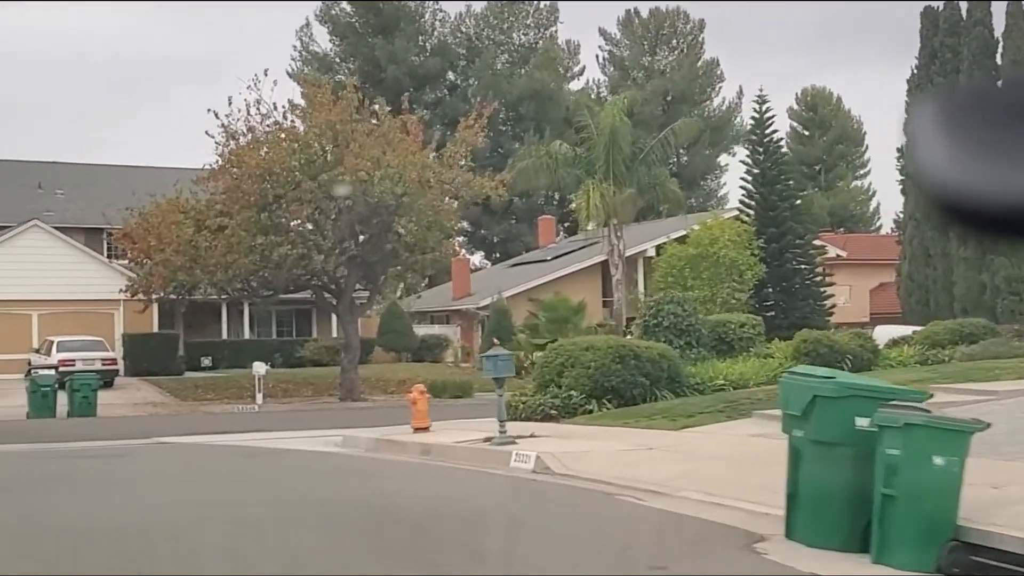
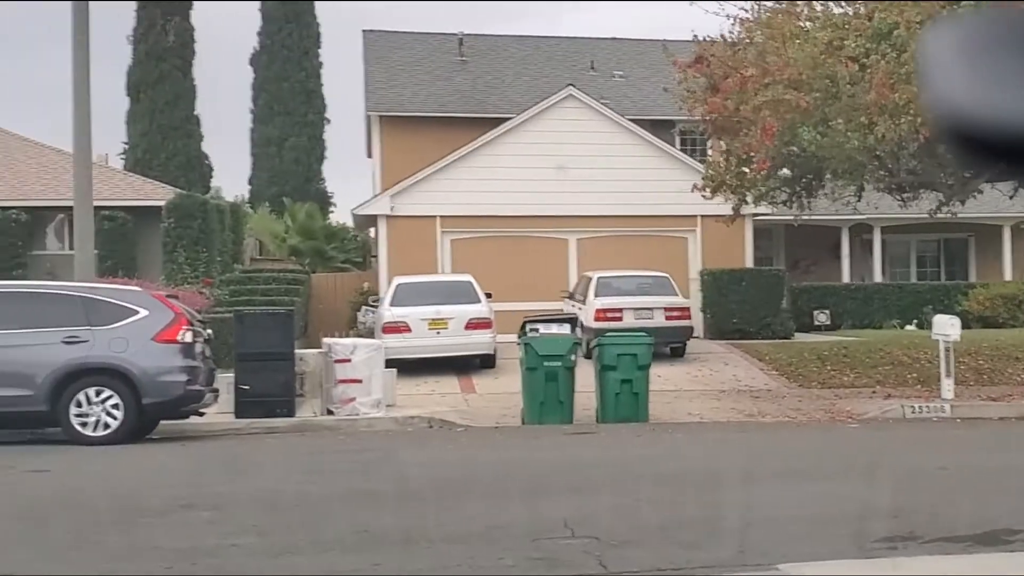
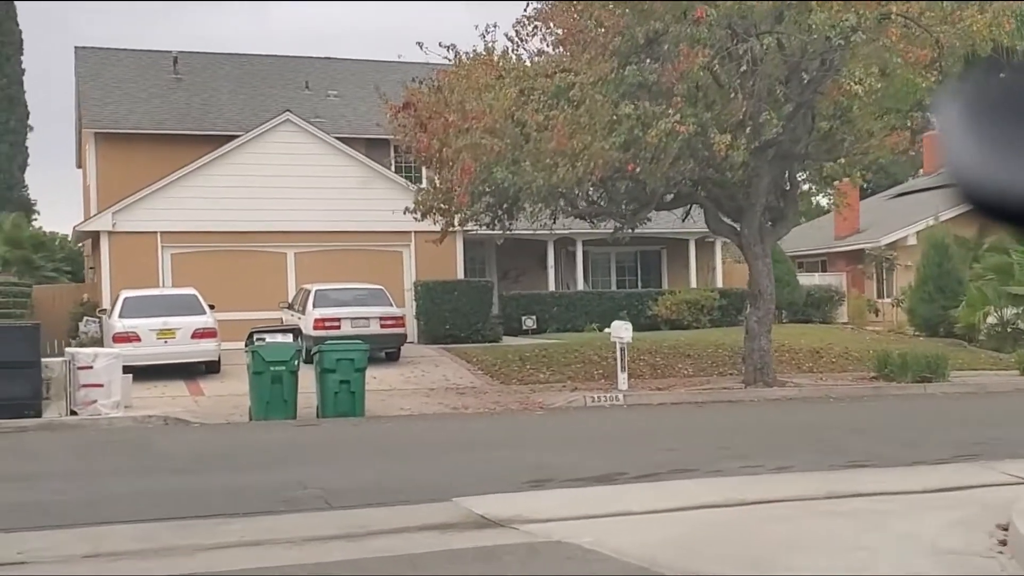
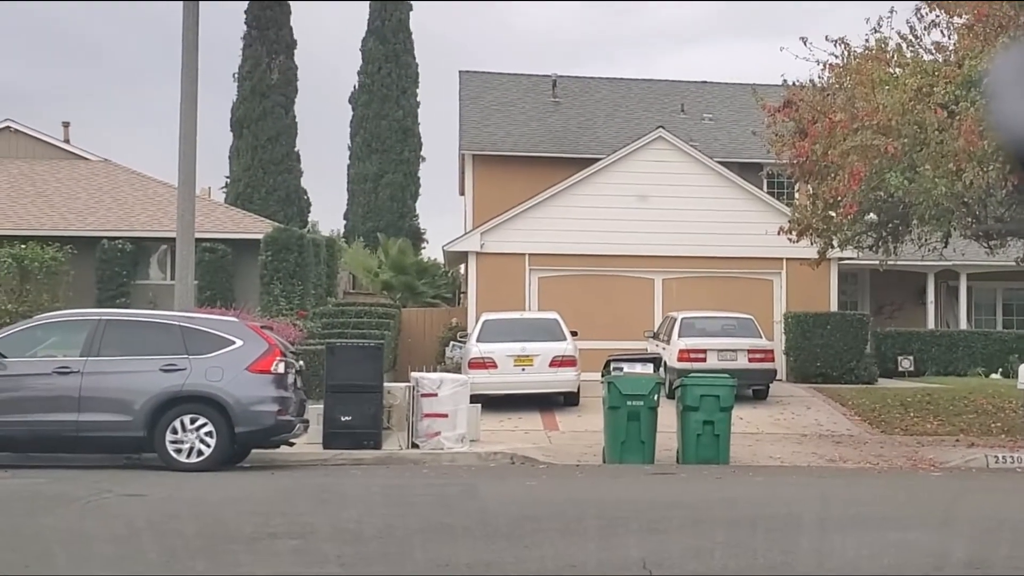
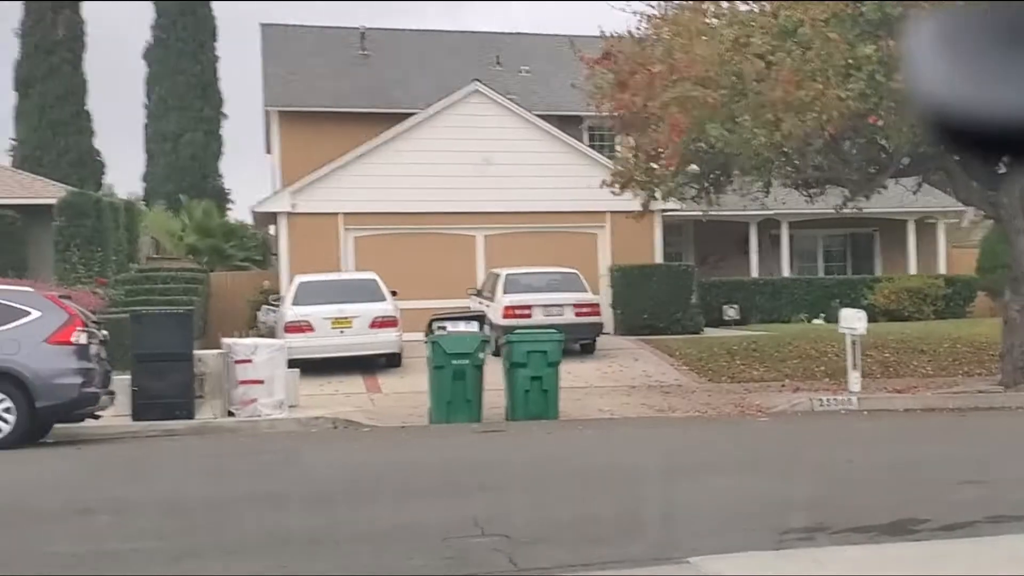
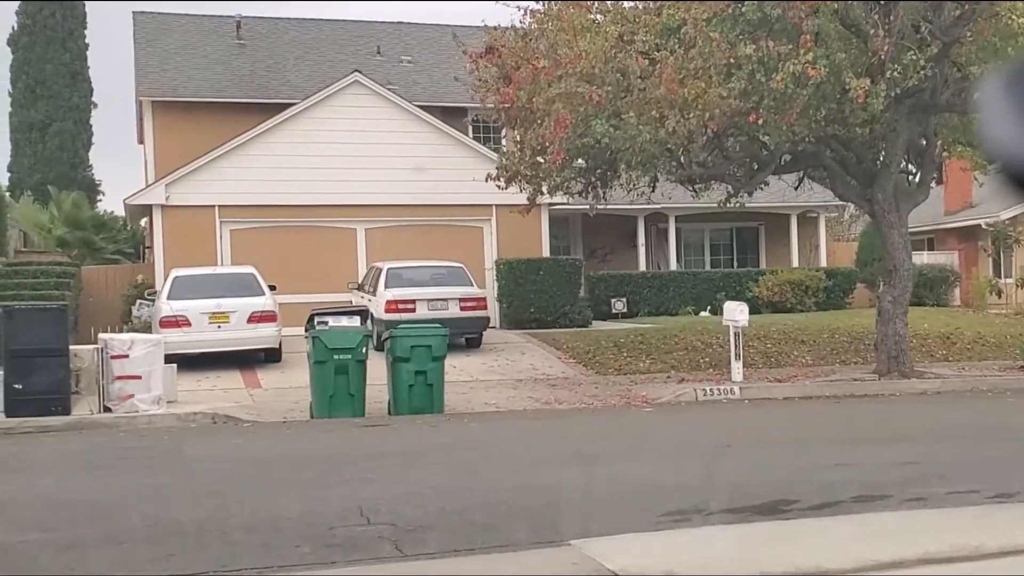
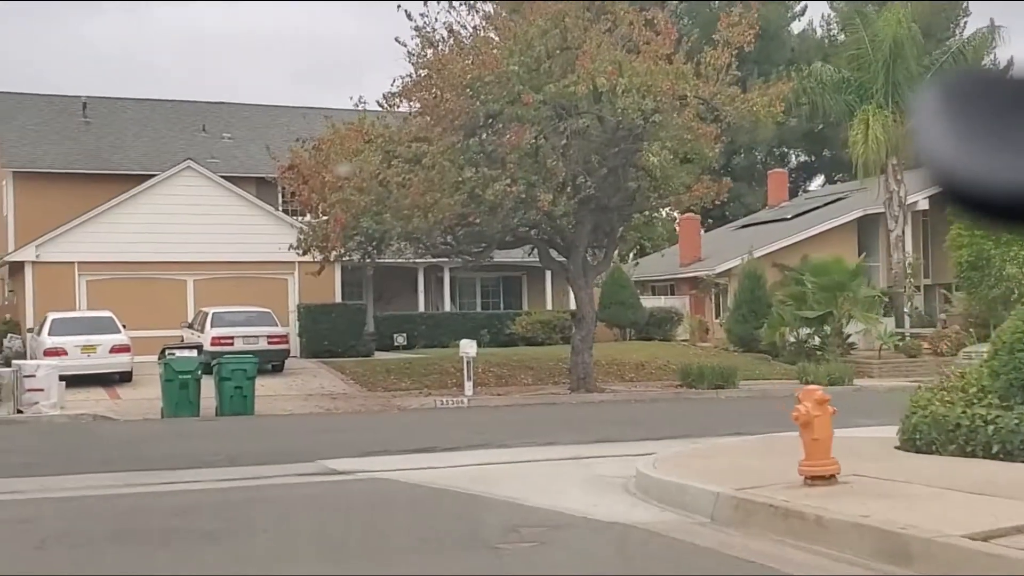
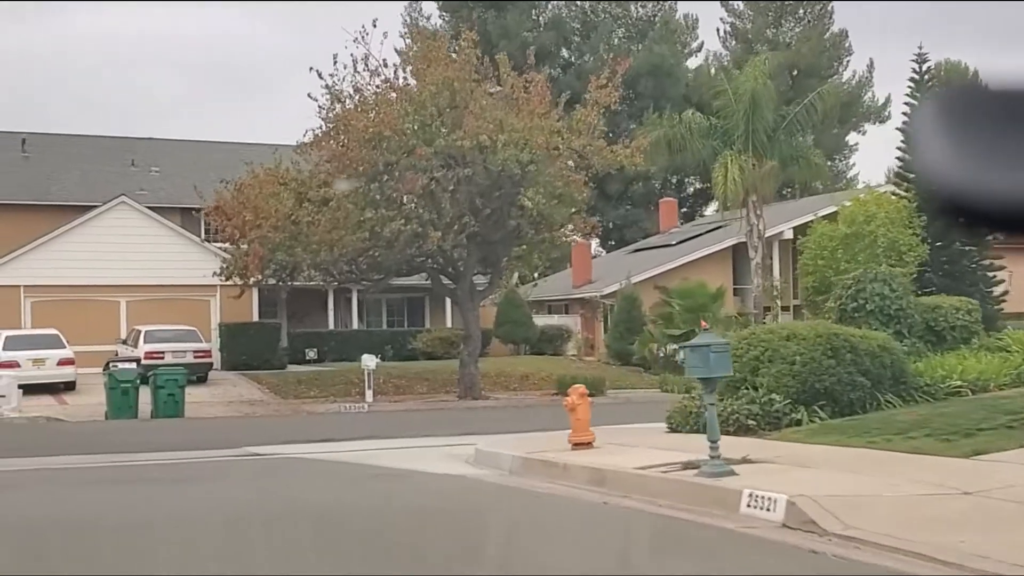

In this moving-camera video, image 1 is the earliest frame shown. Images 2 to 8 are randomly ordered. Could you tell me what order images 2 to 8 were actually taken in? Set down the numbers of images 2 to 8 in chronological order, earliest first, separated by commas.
8, 7, 3, 6, 5, 2, 4
